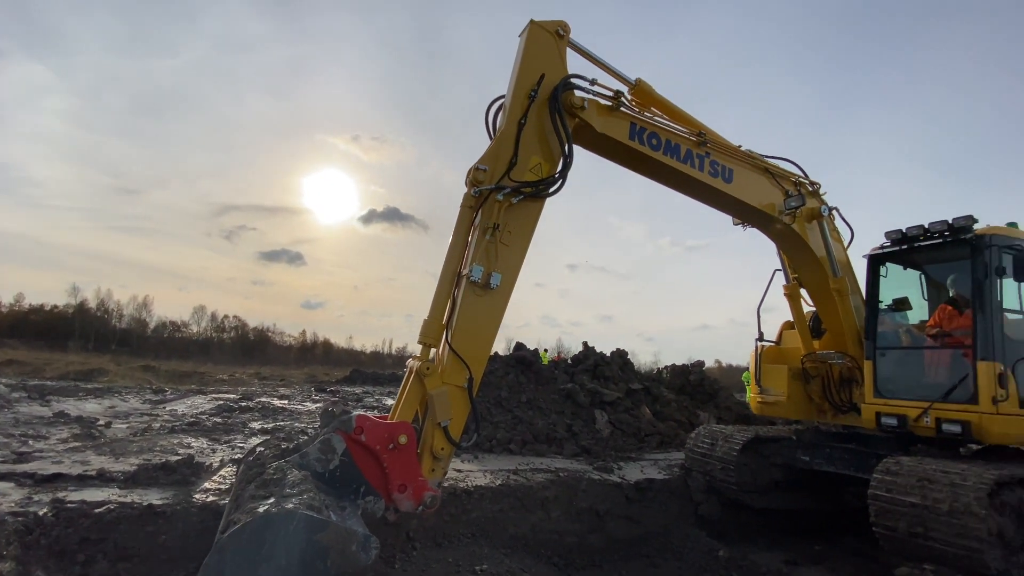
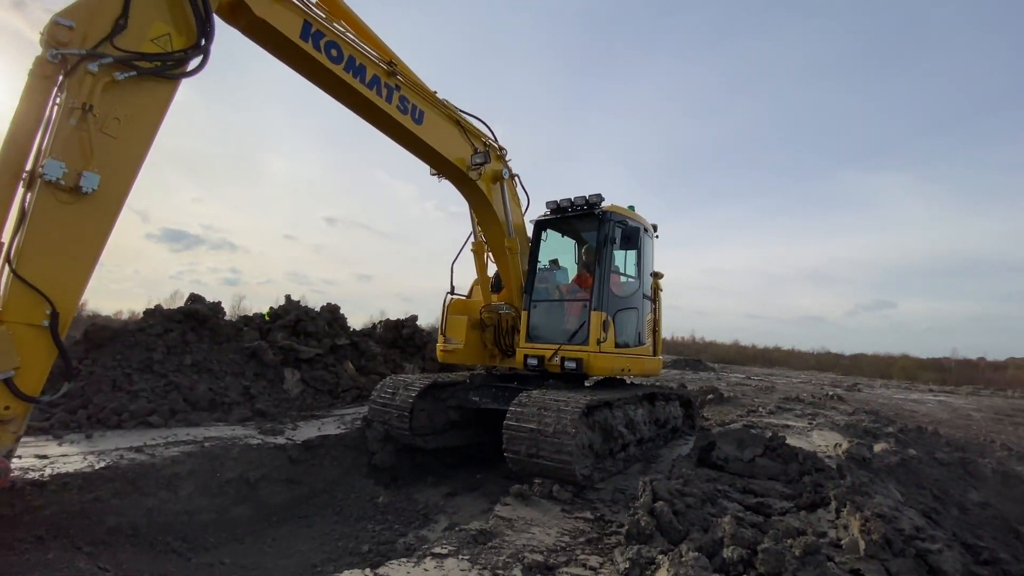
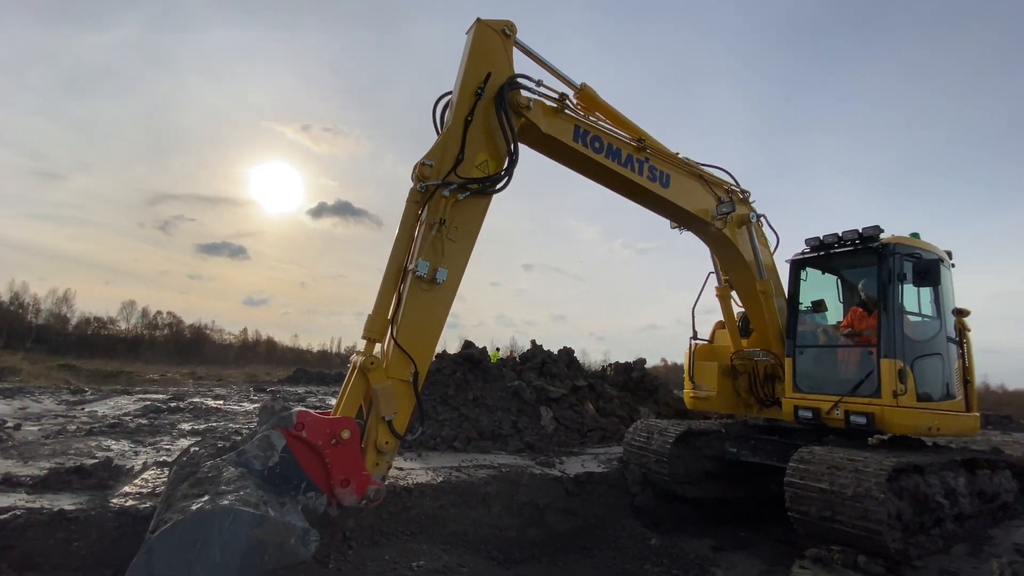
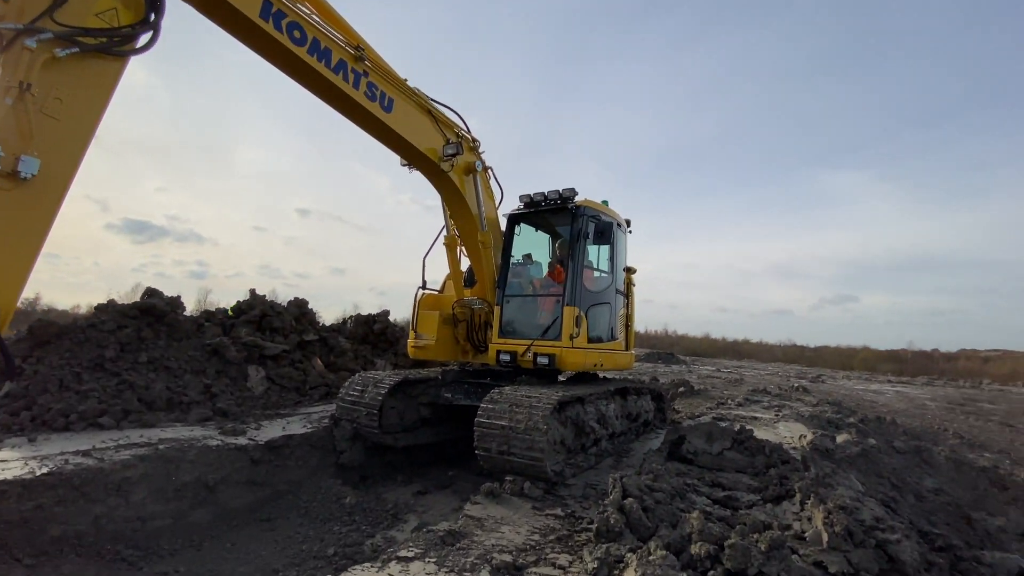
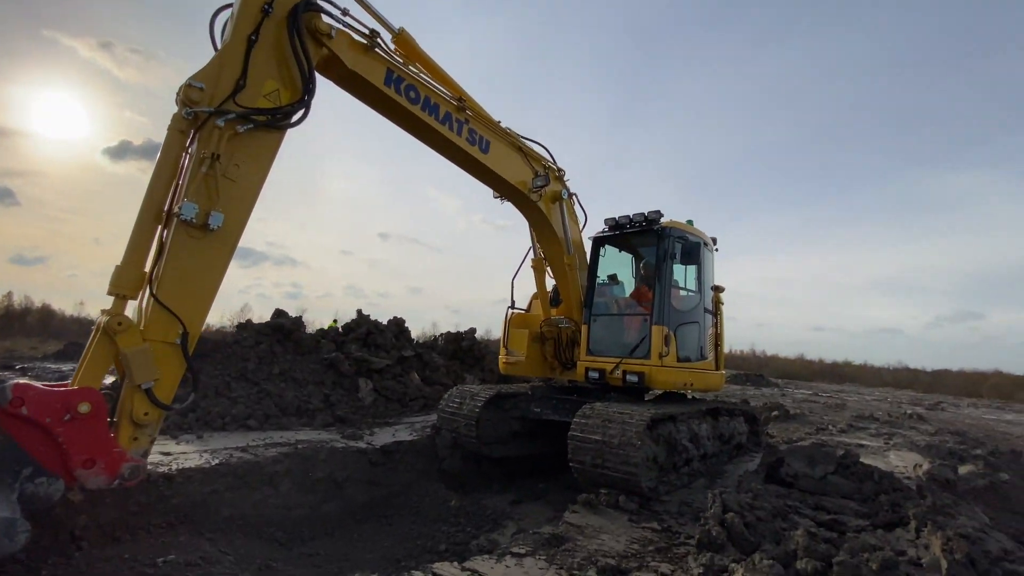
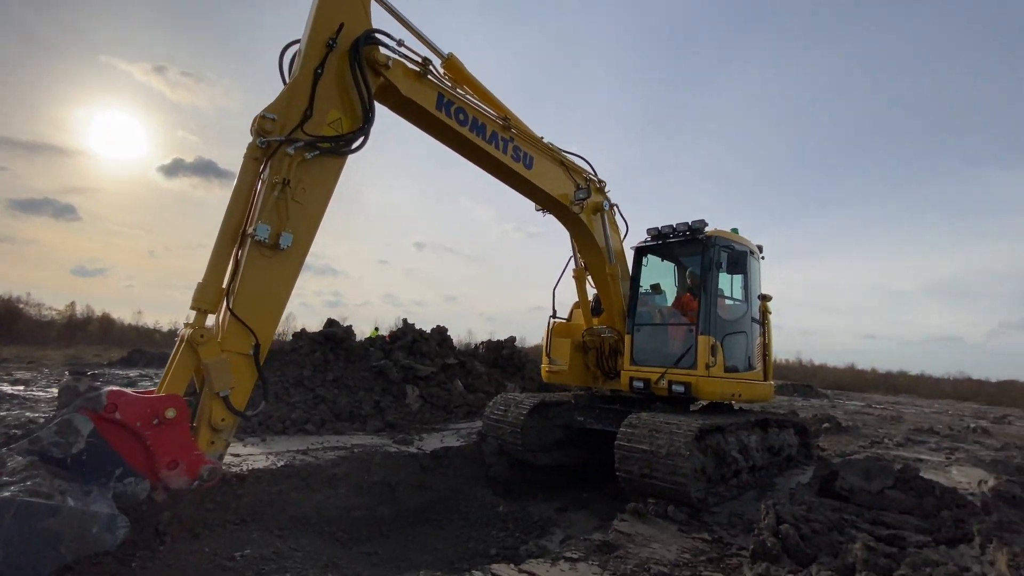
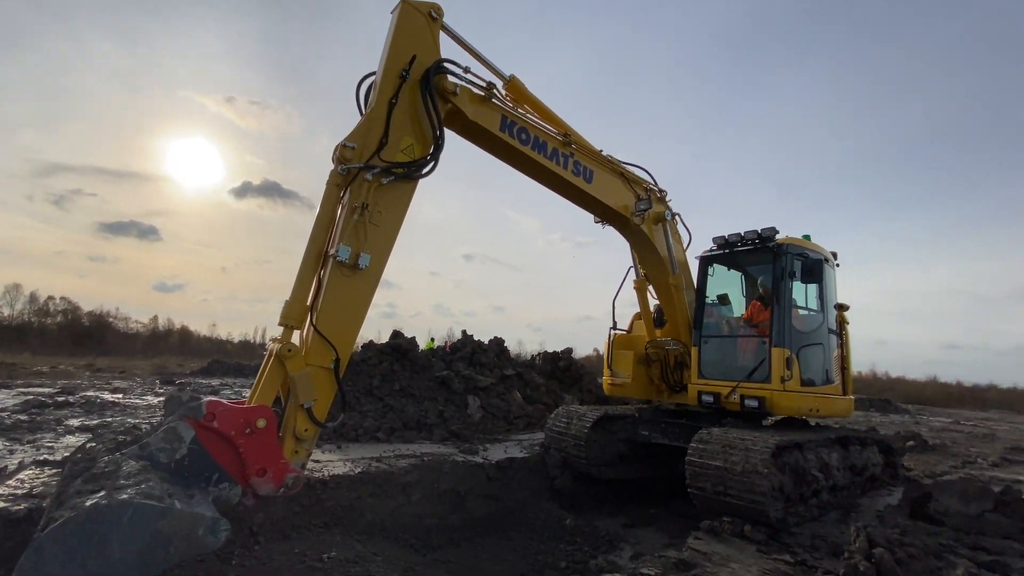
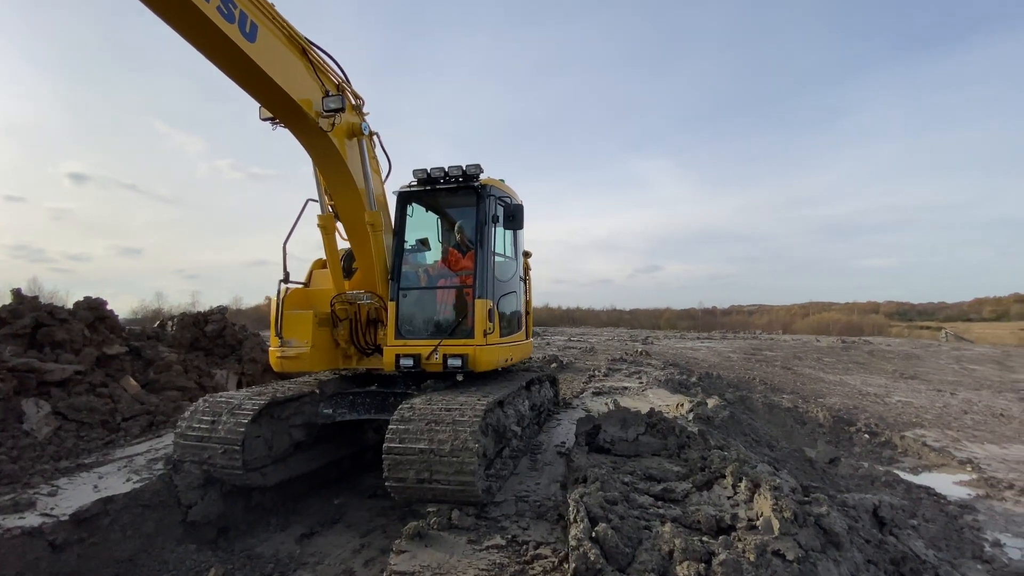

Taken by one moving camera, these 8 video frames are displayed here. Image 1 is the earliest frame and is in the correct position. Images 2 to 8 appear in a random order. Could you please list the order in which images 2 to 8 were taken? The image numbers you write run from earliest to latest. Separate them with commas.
3, 7, 6, 5, 2, 4, 8
